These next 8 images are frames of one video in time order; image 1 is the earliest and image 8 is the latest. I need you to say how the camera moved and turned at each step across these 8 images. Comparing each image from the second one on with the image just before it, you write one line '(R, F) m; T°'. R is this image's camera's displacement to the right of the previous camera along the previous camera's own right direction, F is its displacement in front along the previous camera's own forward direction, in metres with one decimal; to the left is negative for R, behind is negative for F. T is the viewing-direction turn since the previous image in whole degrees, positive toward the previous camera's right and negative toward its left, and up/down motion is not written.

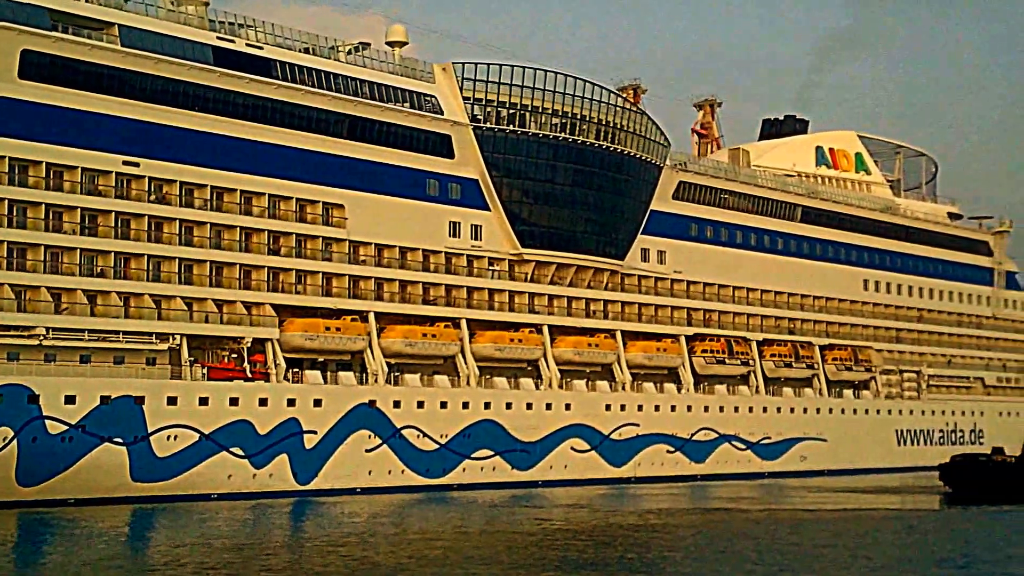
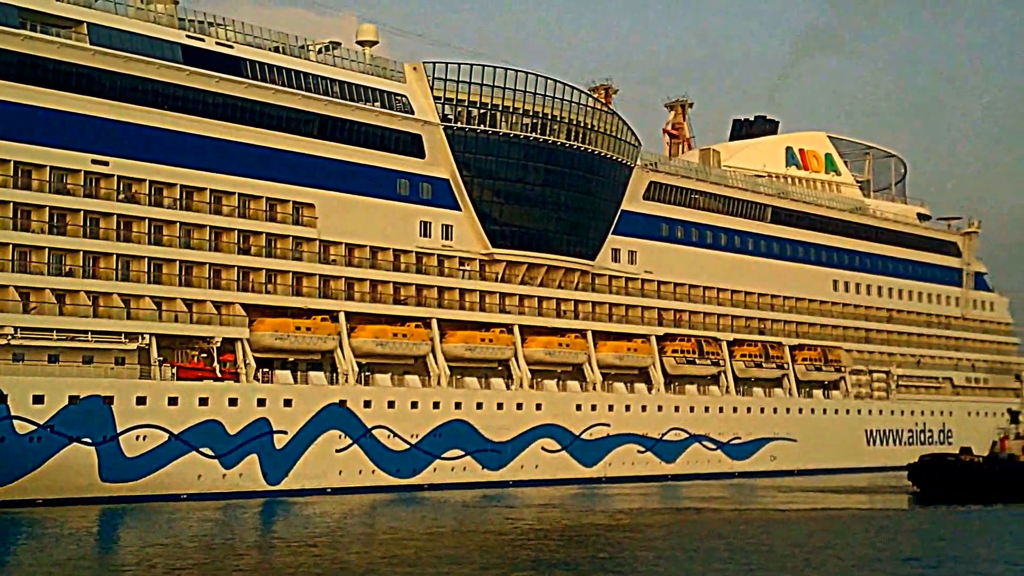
(0.0, 0.0) m; +1°
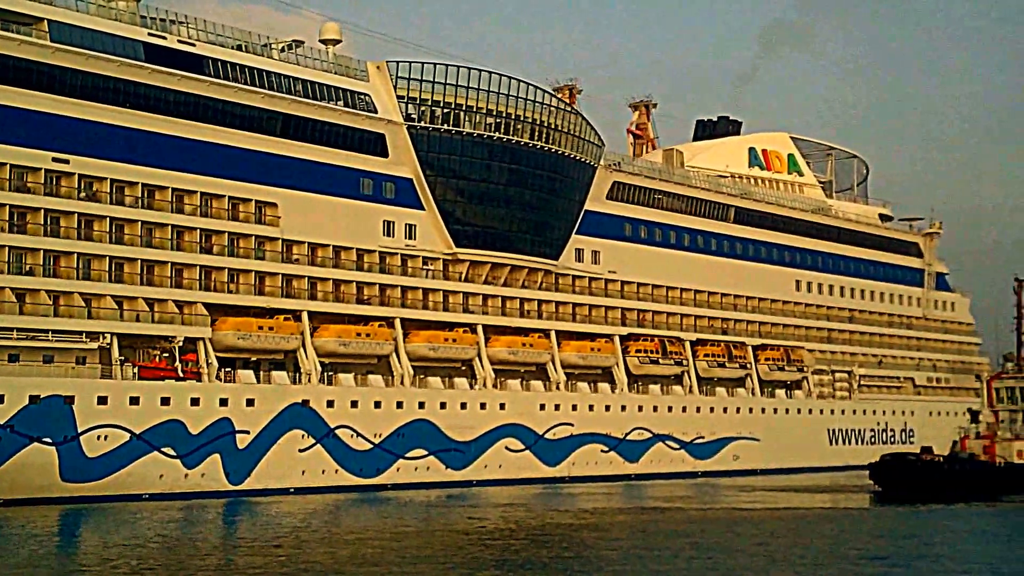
(0.0, 0.0) m; +1°
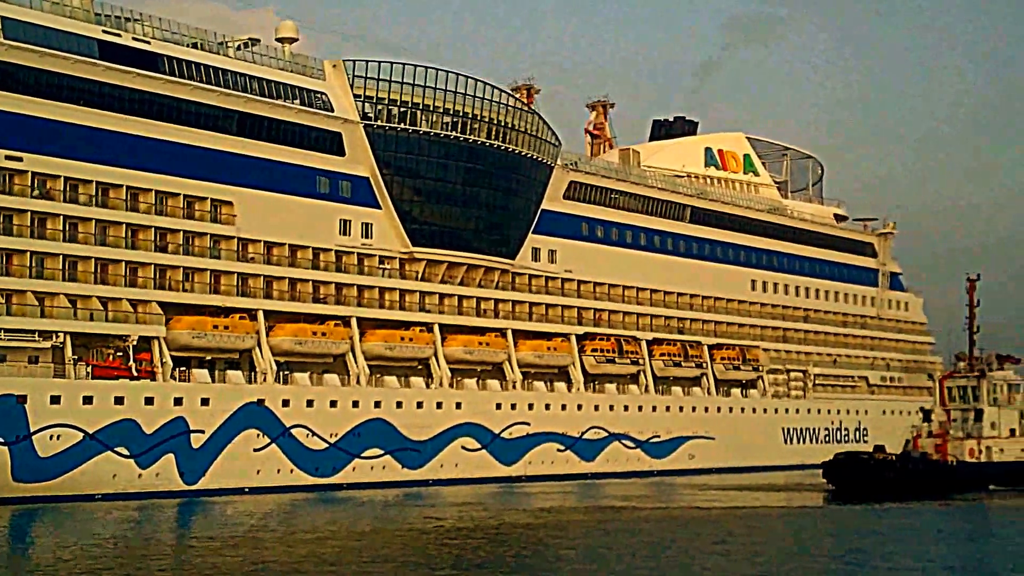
(0.0, 0.0) m; +2°
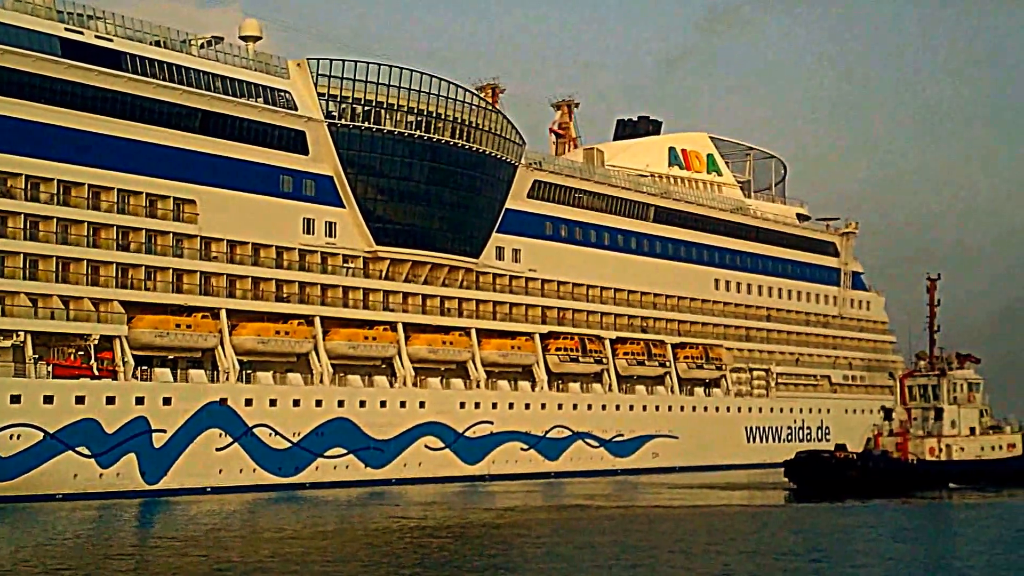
(0.0, 0.0) m; +1°
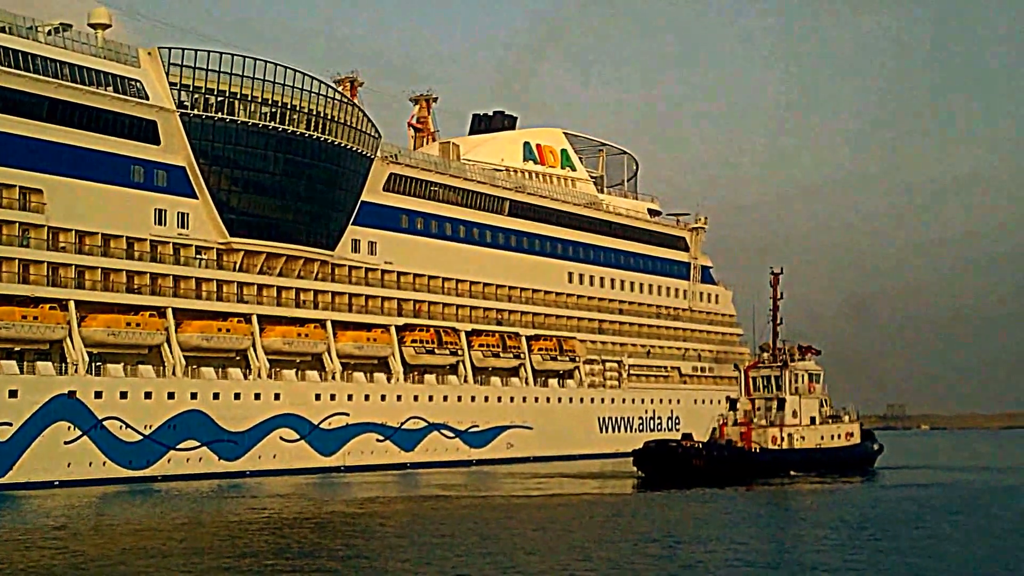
(+4.5, +0.1) m; +4°
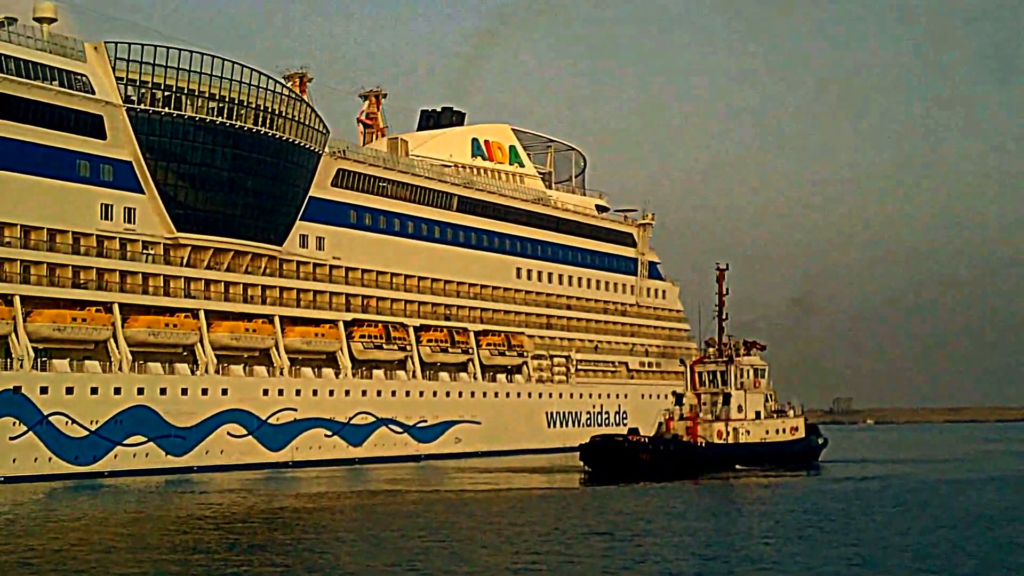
(0.0, -0.1) m; +2°
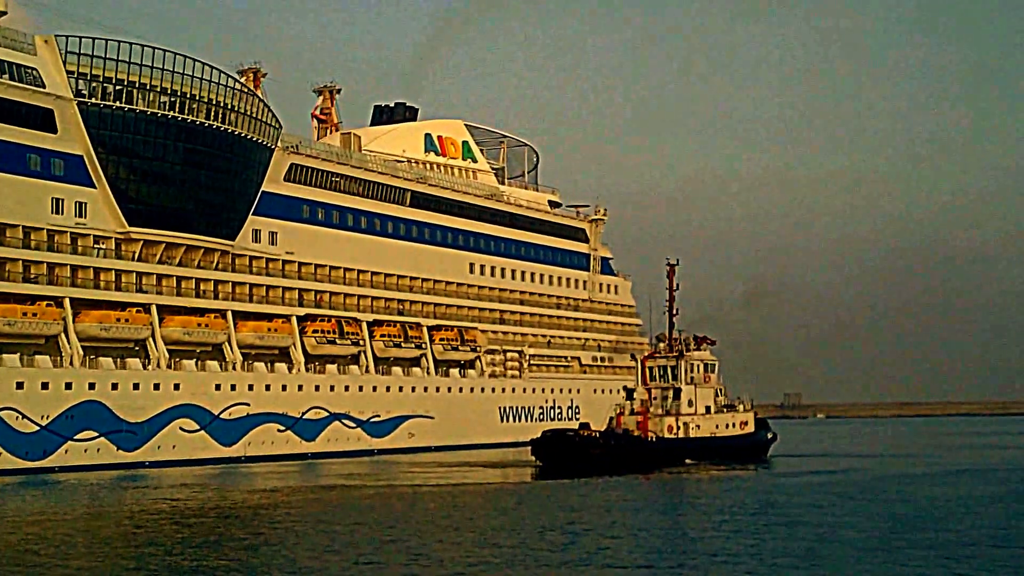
(0.0, -0.1) m; +2°
